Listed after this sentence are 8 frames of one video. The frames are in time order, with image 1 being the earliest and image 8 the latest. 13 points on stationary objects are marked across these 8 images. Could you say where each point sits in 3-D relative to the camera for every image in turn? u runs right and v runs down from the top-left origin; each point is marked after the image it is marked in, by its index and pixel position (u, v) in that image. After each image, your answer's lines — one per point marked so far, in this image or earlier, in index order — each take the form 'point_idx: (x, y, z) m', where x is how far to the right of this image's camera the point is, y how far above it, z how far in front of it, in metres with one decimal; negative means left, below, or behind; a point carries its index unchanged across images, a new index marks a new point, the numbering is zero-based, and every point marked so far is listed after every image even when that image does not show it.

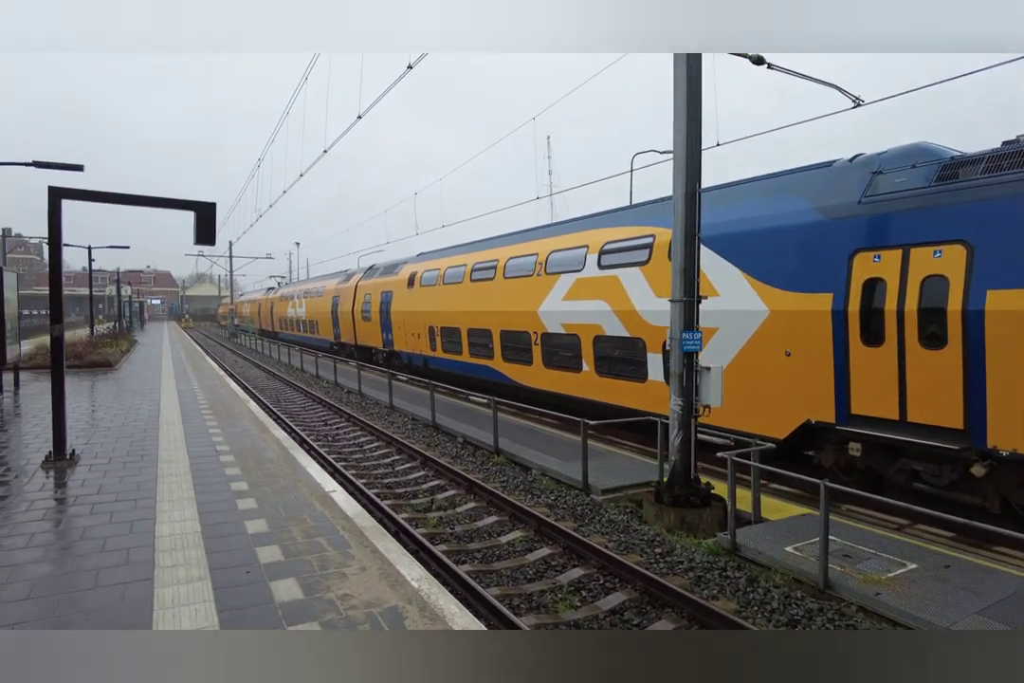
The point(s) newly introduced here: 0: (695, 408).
0: (+1.6, -0.6, +5.7) m
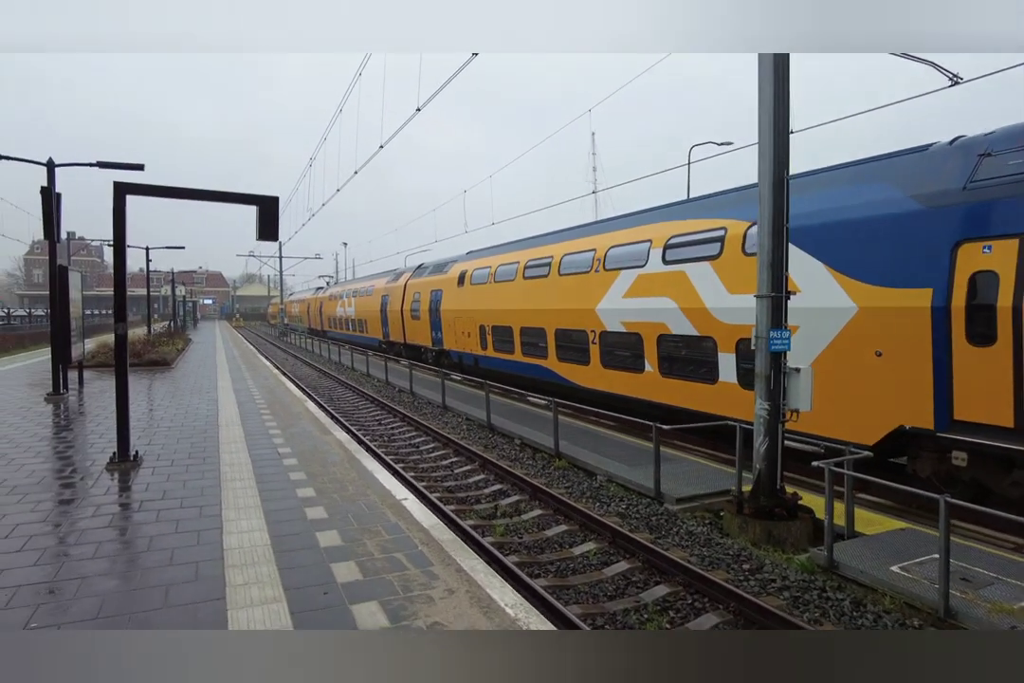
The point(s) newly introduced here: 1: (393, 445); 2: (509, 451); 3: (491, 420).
0: (+2.2, -0.6, +5.2) m
1: (-1.6, -1.4, +8.7) m
2: (-0.1, -1.4, +8.1) m
3: (-0.3, -1.2, +9.6) m
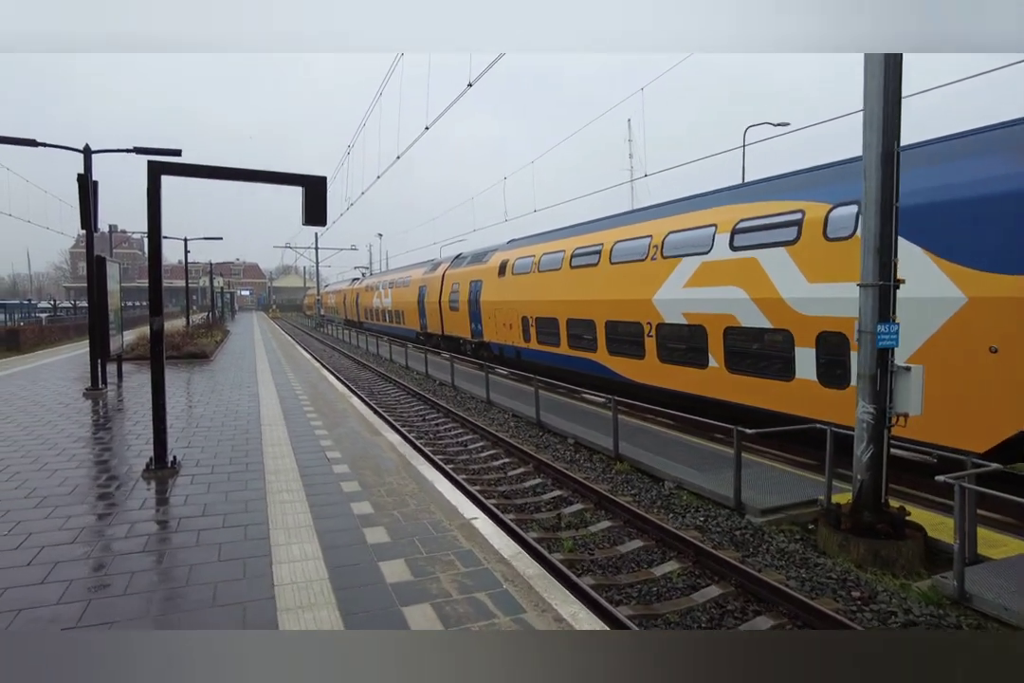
0: (+2.7, -0.5, +4.6) m
1: (-0.9, -1.3, +8.2) m
2: (+0.6, -1.3, +7.6) m
3: (+0.4, -1.1, +9.1) m
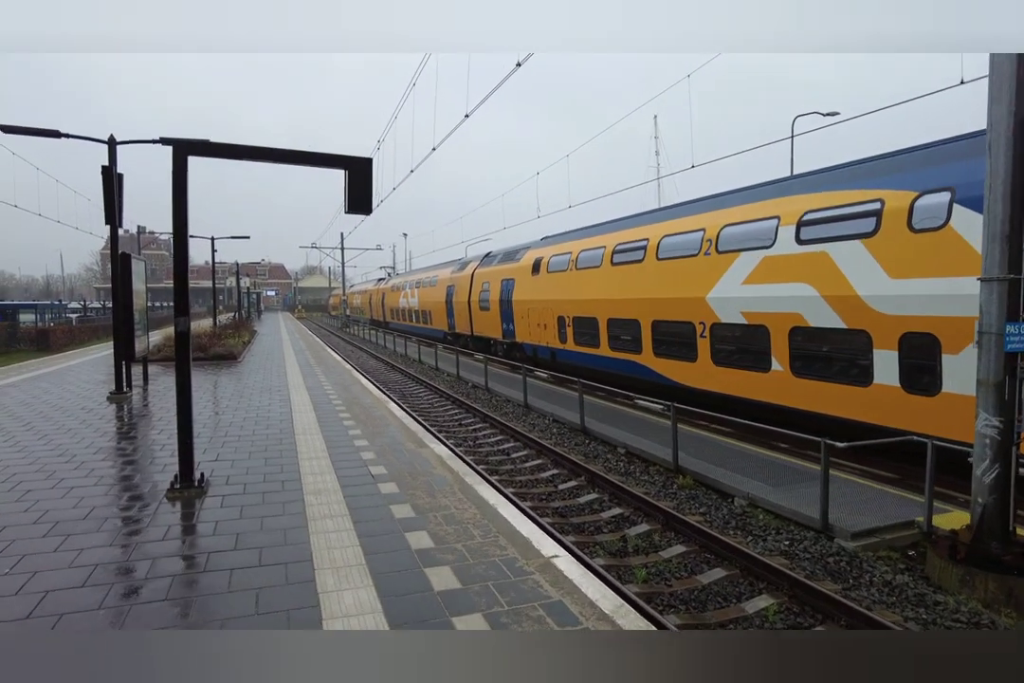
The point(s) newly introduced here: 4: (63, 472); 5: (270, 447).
0: (+3.1, -0.5, +4.0) m
1: (-0.4, -1.3, +7.7) m
2: (+1.1, -1.3, +7.0) m
3: (+1.0, -1.1, +8.5) m
4: (-4.3, -1.3, +6.3) m
5: (-2.7, -1.2, +7.2) m
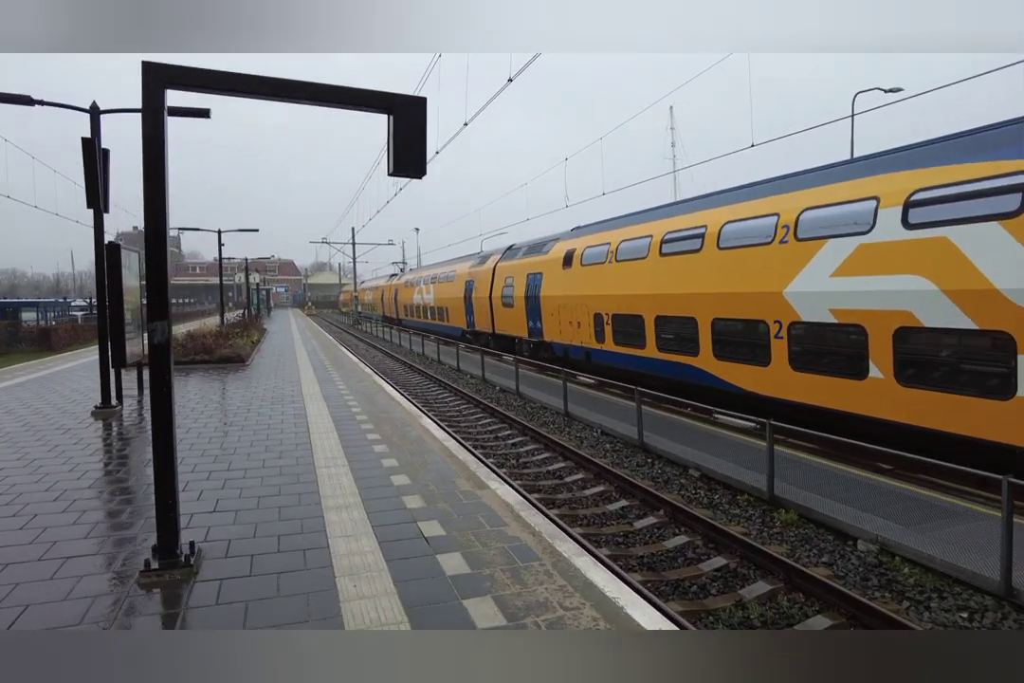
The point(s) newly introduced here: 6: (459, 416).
0: (+3.5, -0.6, +2.8) m
1: (+0.2, -1.3, +6.6) m
2: (+1.6, -1.3, +5.9) m
3: (+1.5, -1.1, +7.4) m
4: (-3.8, -1.4, +5.2) m
5: (-2.1, -1.2, +6.1) m
6: (-0.8, -1.1, +9.9) m
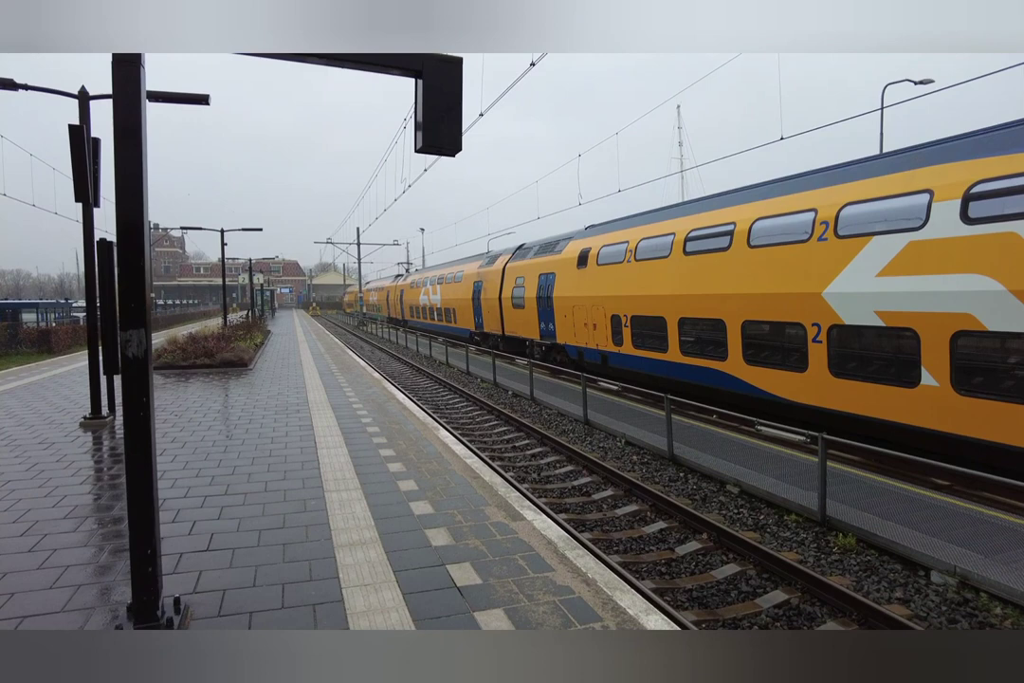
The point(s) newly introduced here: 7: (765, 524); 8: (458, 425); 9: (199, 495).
0: (+3.7, -0.6, +2.3) m
1: (+0.4, -1.4, +6.1) m
2: (+1.8, -1.4, +5.4) m
3: (+1.7, -1.2, +6.9) m
4: (-3.6, -1.4, +4.7) m
5: (-1.9, -1.3, +5.6) m
6: (-0.6, -1.2, +9.4) m
7: (+2.0, -1.4, +5.1) m
8: (-0.7, -1.2, +9.1) m
9: (-2.9, -1.2, +6.0) m
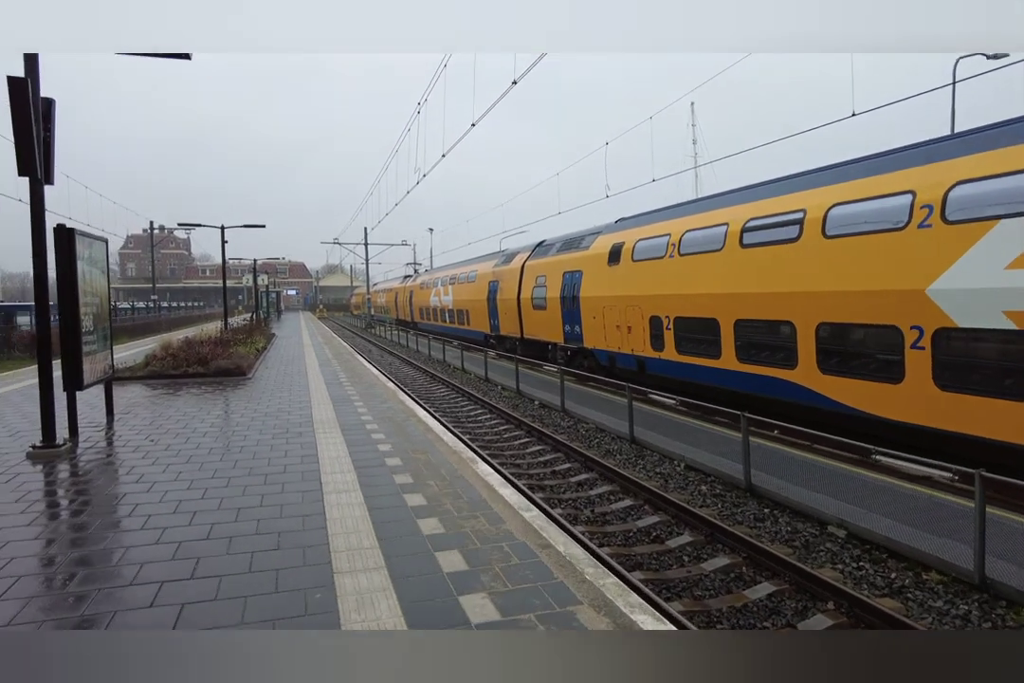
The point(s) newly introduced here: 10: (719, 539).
0: (+4.1, -0.7, +1.1) m
1: (+0.8, -1.4, +5.0) m
2: (+2.2, -1.4, +4.2) m
3: (+2.1, -1.2, +5.7) m
4: (-3.2, -1.5, +3.6) m
5: (-1.6, -1.3, +4.5) m
6: (-0.2, -1.2, +8.2) m
7: (+2.3, -1.5, +3.9) m
8: (-0.3, -1.2, +7.9) m
9: (-2.5, -1.3, +4.9) m
10: (+1.5, -1.4, +4.9) m
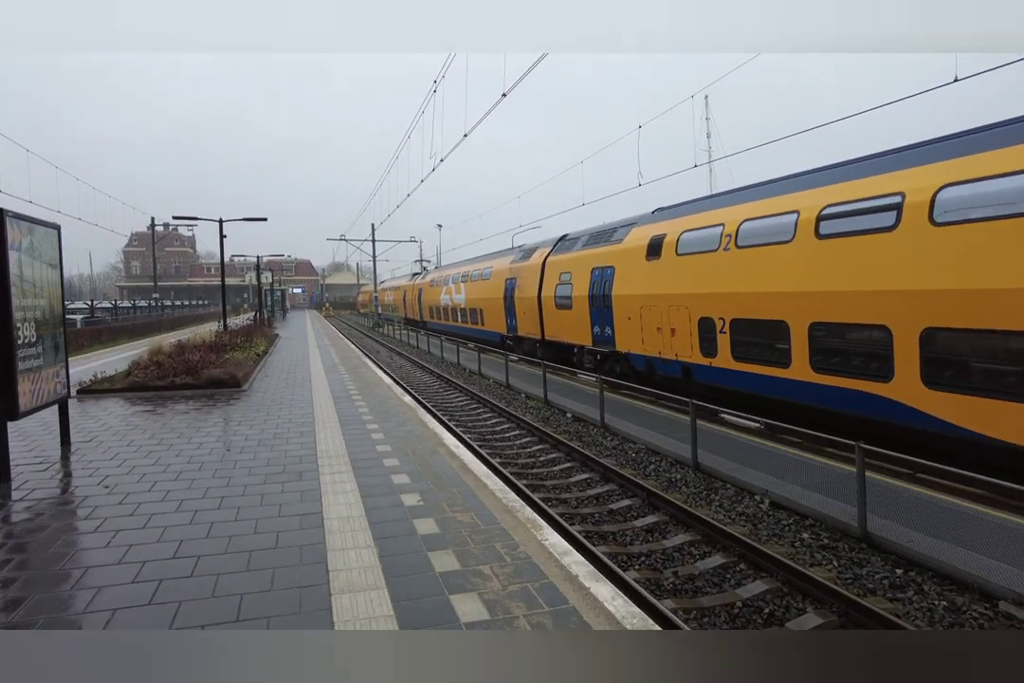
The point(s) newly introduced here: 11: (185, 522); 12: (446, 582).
0: (+4.4, -0.8, -0.1) m
1: (+1.1, -1.5, +3.8) m
2: (+2.6, -1.5, +3.0) m
3: (+2.5, -1.3, +4.5) m
4: (-2.8, -1.6, +2.5) m
5: (-1.2, -1.4, +3.3) m
6: (+0.3, -1.3, +7.1) m
7: (+2.7, -1.5, +2.7) m
8: (+0.1, -1.3, +6.7) m
9: (-2.1, -1.4, +3.7) m
10: (+1.9, -1.5, +3.7) m
11: (-2.2, -1.3, +4.4) m
12: (-0.3, -1.4, +3.9) m
